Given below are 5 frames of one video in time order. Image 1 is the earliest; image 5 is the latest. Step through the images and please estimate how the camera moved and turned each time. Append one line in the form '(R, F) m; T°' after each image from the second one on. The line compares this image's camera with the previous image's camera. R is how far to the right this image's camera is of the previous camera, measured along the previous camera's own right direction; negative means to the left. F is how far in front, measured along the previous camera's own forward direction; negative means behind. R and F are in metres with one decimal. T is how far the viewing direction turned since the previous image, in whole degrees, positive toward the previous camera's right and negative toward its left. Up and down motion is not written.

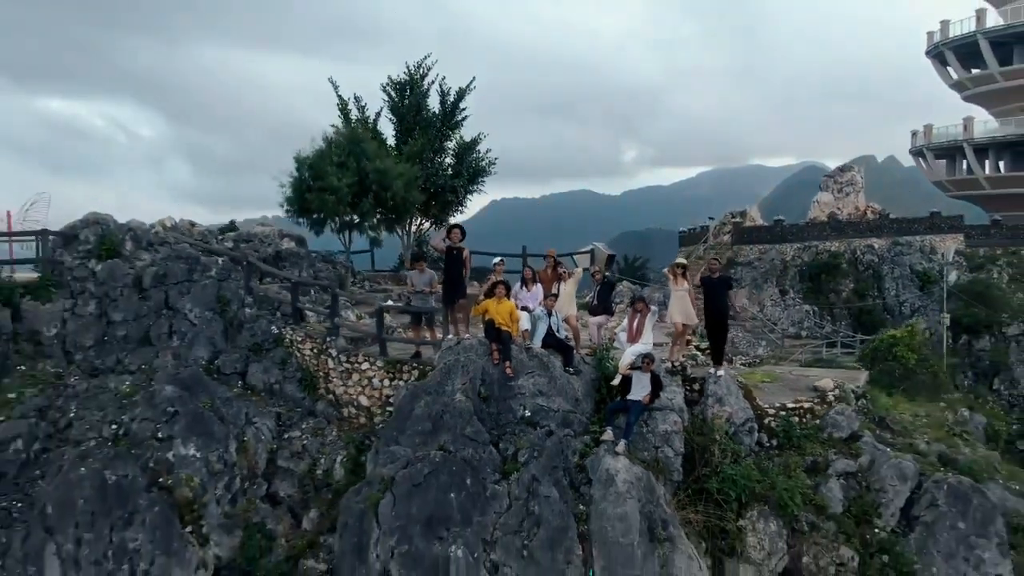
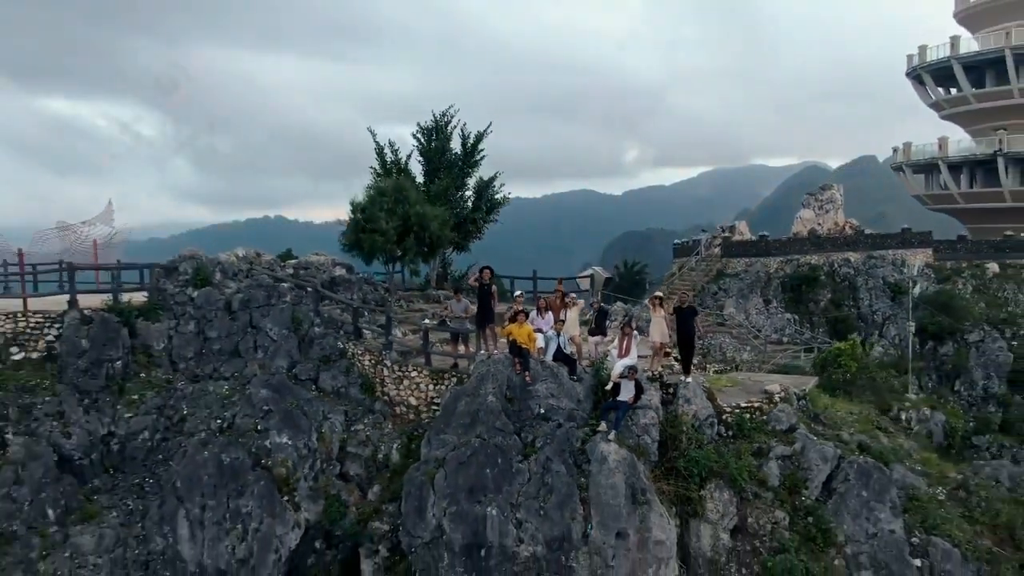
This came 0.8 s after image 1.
(-0.2, -2.0) m; 0°
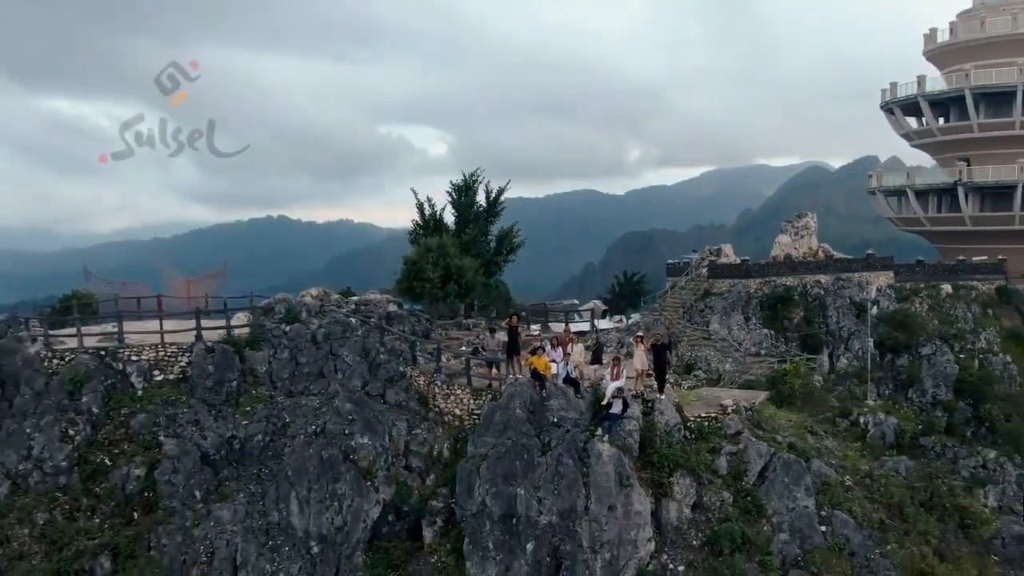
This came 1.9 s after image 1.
(-0.3, -3.1) m; 0°
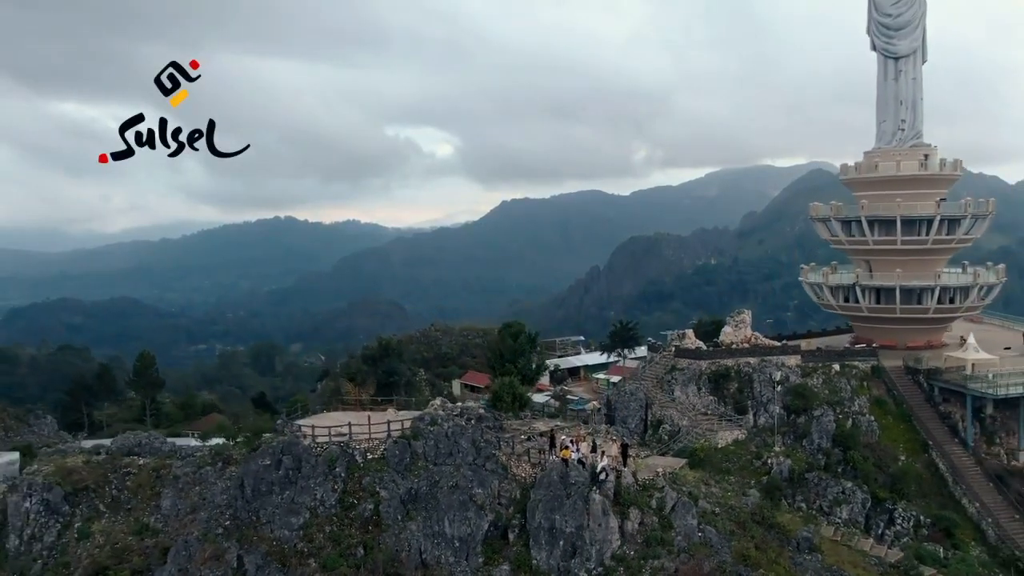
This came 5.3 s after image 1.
(-1.1, -11.9) m; 0°
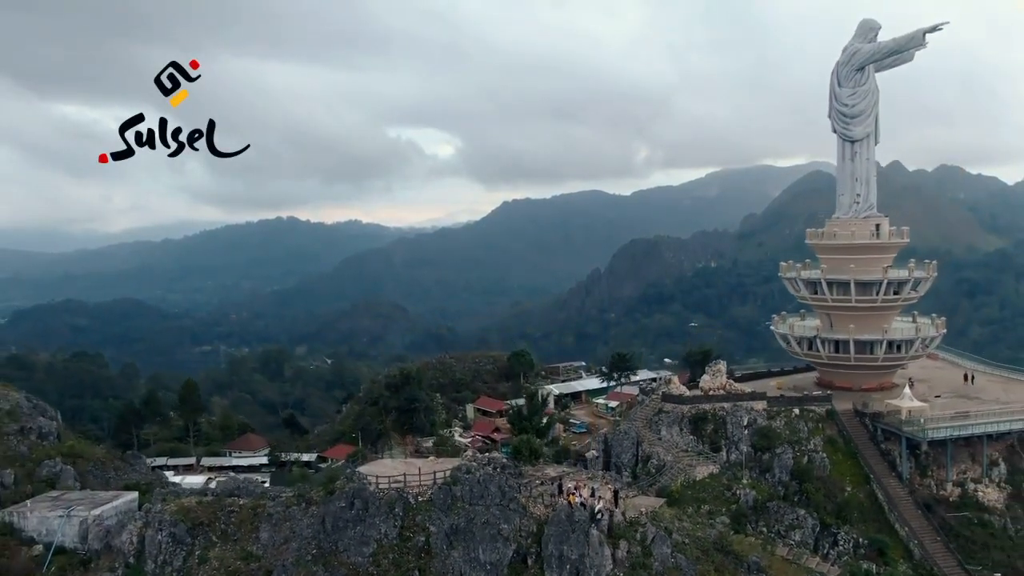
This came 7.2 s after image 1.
(-0.7, -7.3) m; 0°
